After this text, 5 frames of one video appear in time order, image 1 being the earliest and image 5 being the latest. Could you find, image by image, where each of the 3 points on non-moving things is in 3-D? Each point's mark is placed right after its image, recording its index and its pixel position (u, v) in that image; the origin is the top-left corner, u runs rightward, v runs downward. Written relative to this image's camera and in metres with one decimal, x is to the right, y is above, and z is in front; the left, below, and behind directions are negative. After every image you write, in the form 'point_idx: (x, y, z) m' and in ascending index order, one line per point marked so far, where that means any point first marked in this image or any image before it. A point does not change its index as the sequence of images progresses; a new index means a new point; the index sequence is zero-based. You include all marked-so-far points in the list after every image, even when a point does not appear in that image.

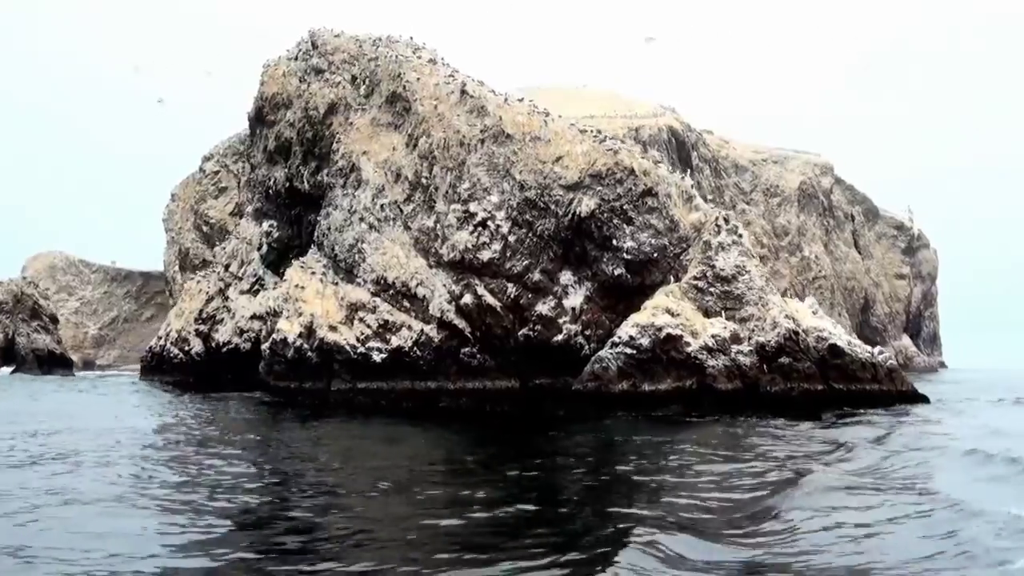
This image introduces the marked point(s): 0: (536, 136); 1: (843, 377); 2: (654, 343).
0: (+0.6, +3.2, +17.3) m
1: (+5.9, -1.6, +14.3) m
2: (+2.5, -1.0, +14.5) m
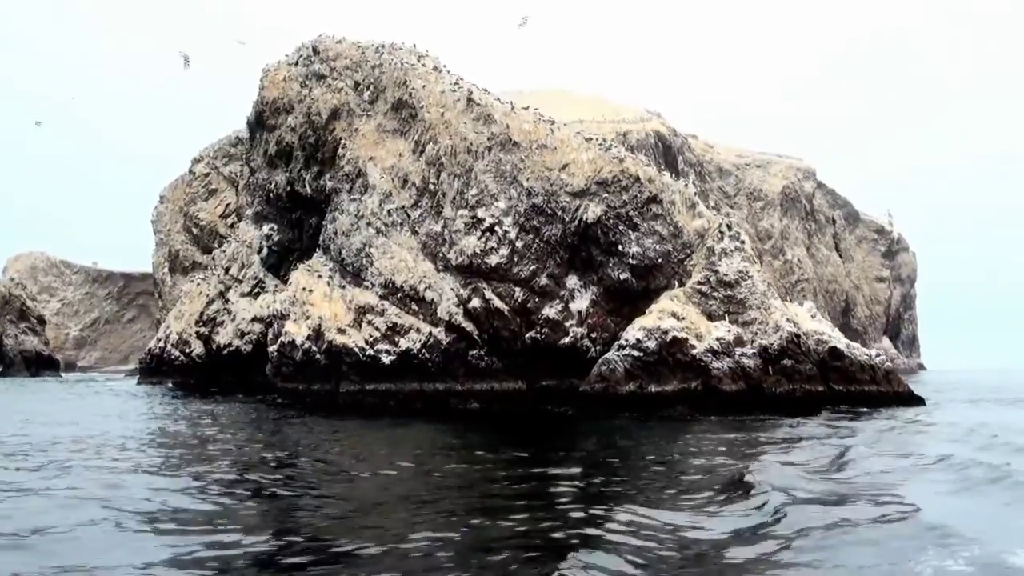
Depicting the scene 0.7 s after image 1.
0: (+0.7, +3.1, +17.7) m
1: (+6.1, -1.6, +14.9) m
2: (+2.7, -1.1, +14.9) m
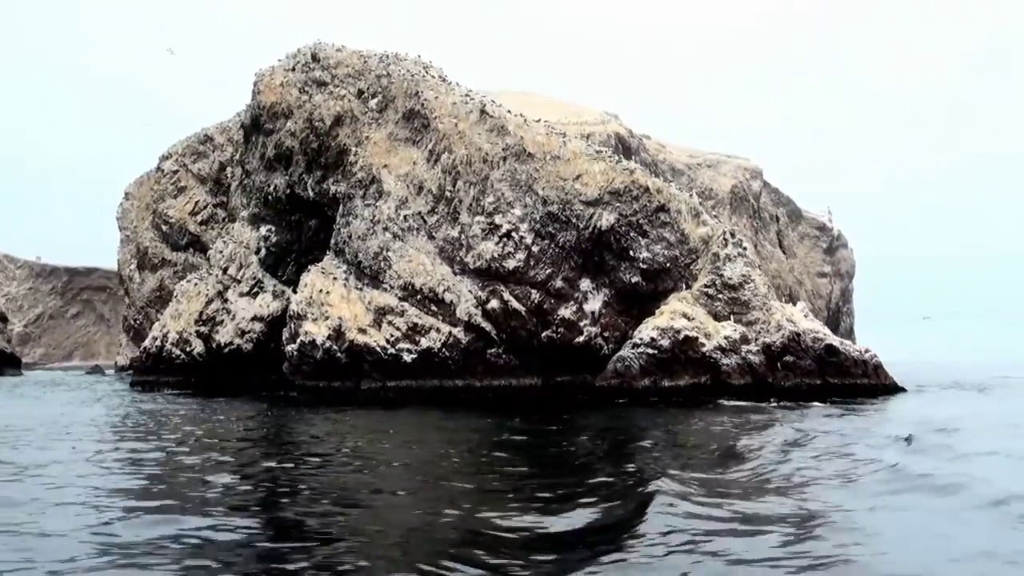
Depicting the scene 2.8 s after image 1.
0: (+1.0, +3.1, +18.9) m
1: (+6.6, -1.7, +16.5) m
2: (+3.2, -1.1, +16.3) m
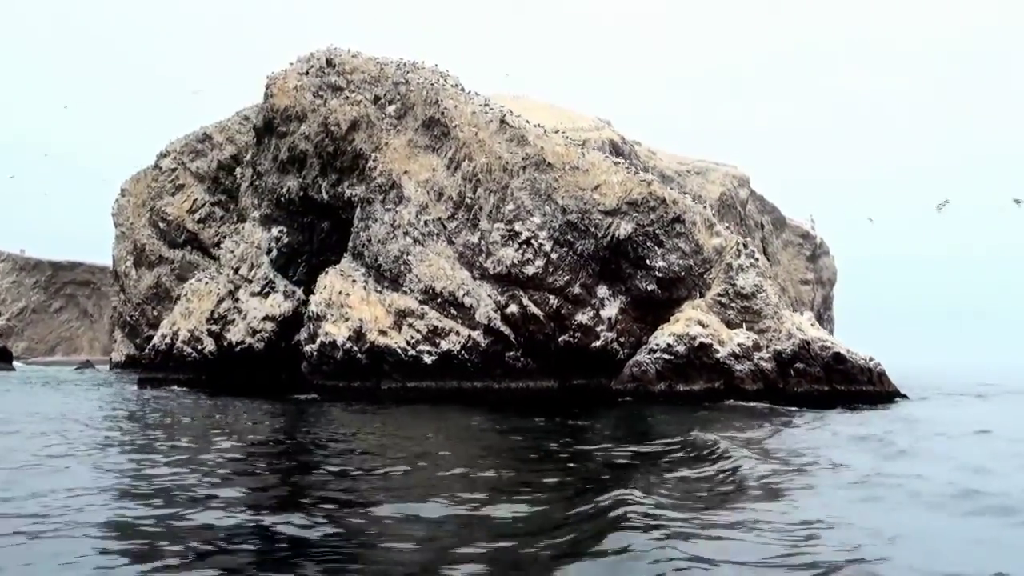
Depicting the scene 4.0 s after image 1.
0: (+1.5, +2.9, +19.5) m
1: (+7.0, -1.9, +17.3) m
2: (+3.7, -1.3, +17.0) m
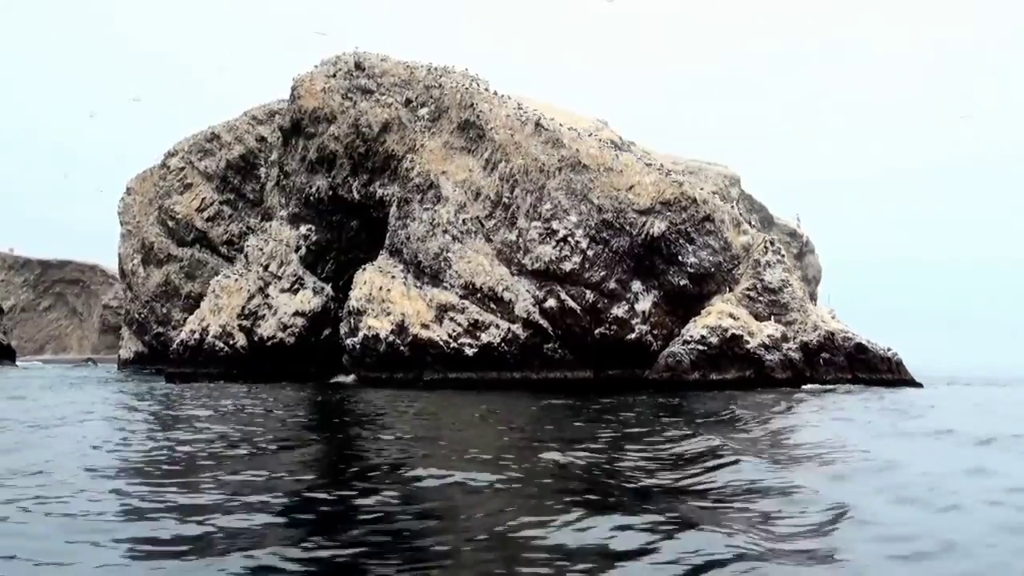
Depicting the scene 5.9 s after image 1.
0: (+2.4, +3.1, +20.6) m
1: (+8.0, -1.8, +18.5) m
2: (+4.6, -1.2, +18.1) m
